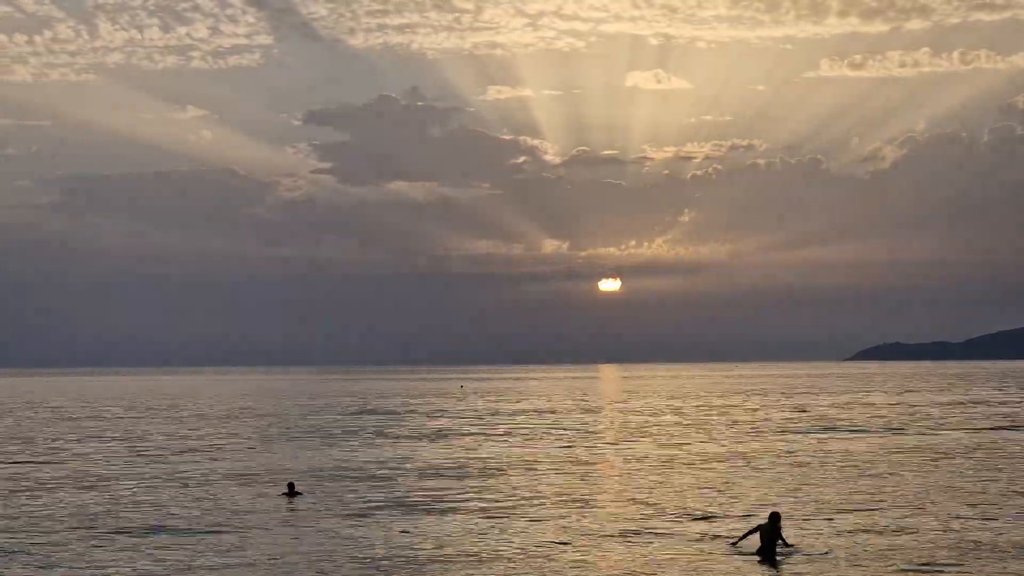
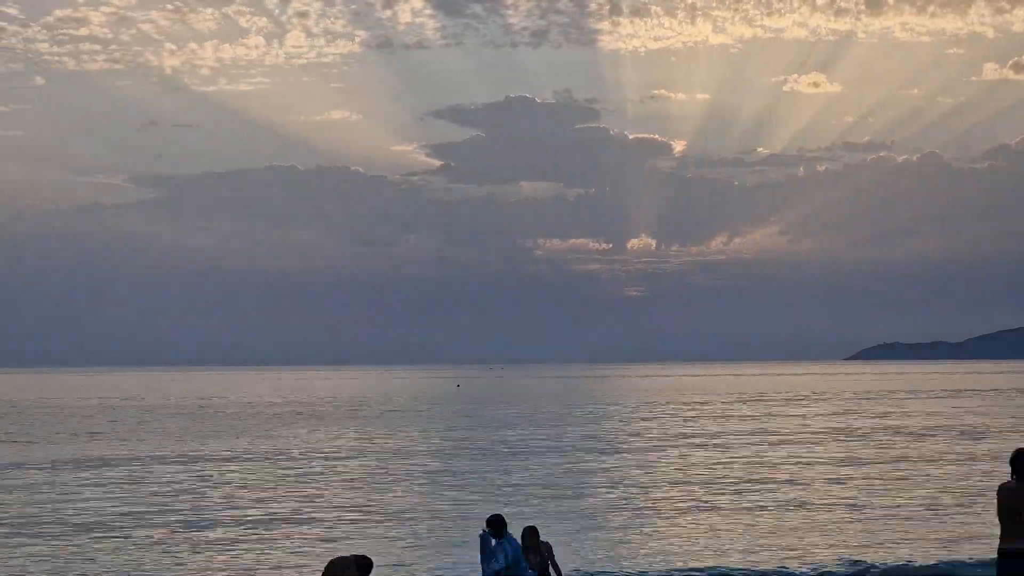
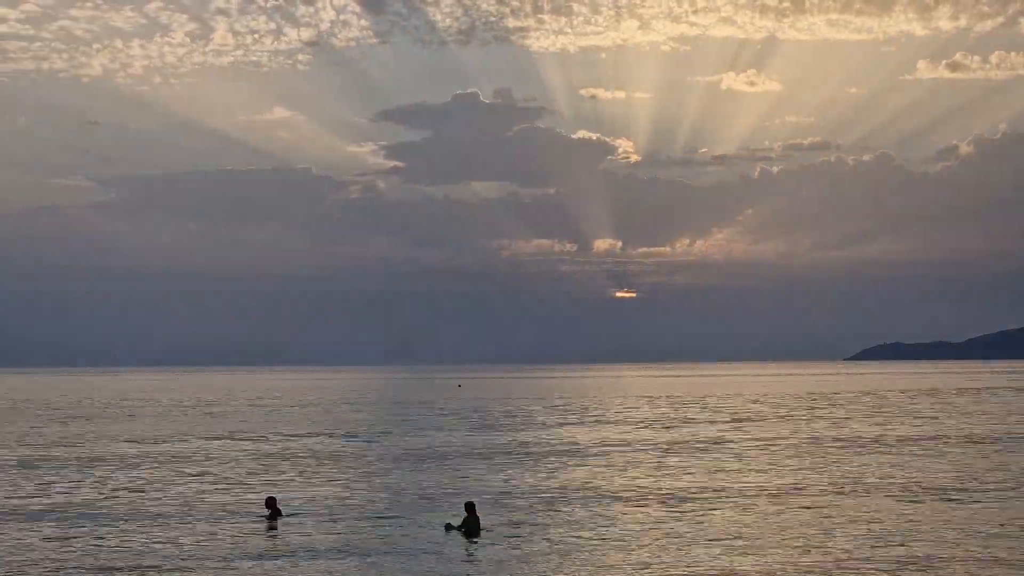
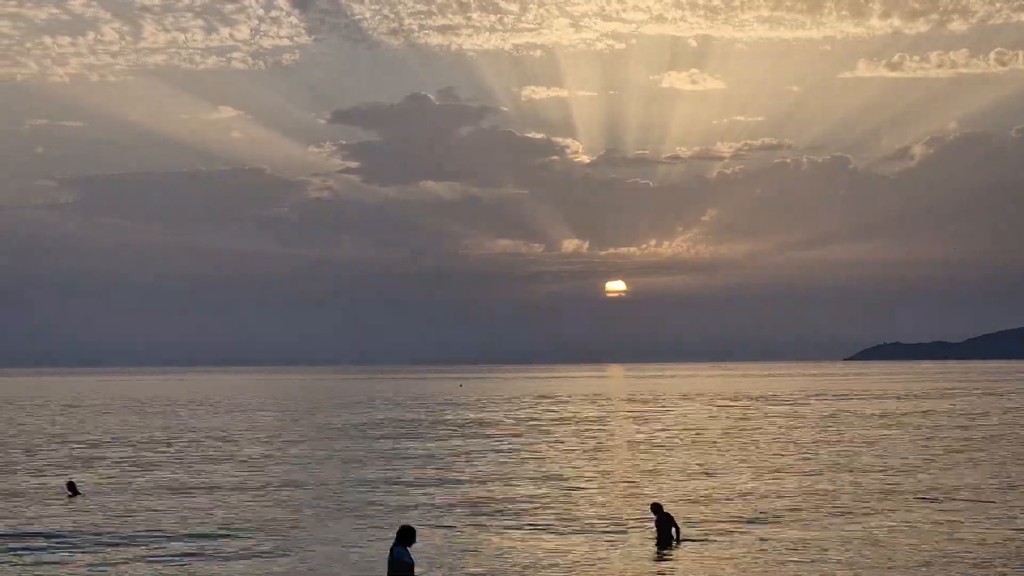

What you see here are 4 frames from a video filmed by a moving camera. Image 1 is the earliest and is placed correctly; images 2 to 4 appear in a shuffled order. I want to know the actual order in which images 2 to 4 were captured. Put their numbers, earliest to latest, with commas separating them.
4, 3, 2
